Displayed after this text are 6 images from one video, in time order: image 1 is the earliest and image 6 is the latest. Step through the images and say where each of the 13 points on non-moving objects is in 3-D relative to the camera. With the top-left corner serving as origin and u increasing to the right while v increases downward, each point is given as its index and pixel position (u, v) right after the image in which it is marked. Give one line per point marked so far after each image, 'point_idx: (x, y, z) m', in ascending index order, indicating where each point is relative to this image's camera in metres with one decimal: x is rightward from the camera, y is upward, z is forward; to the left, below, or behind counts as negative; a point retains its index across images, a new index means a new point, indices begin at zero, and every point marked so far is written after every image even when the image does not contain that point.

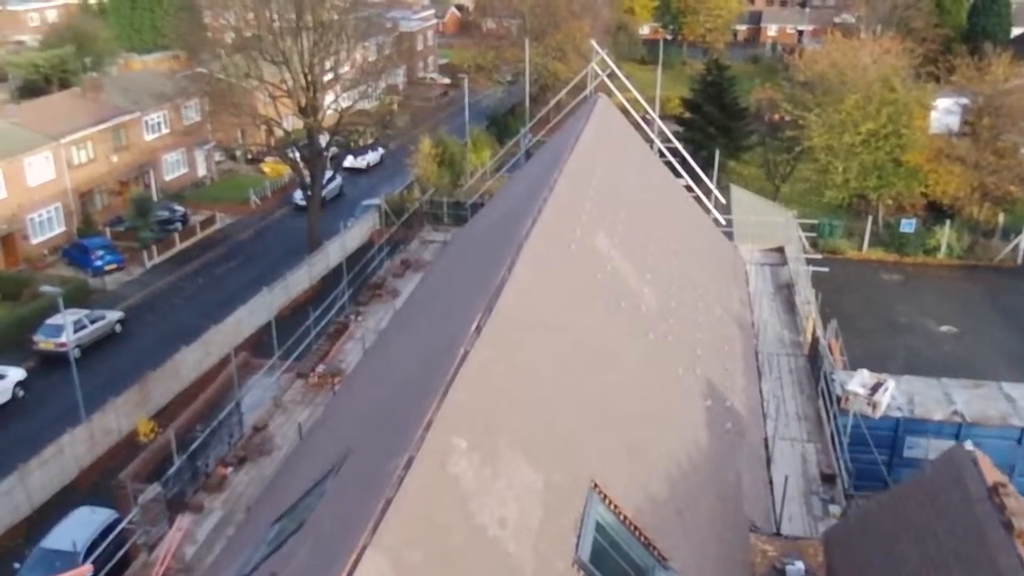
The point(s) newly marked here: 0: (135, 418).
0: (-6.2, -2.1, +16.1) m
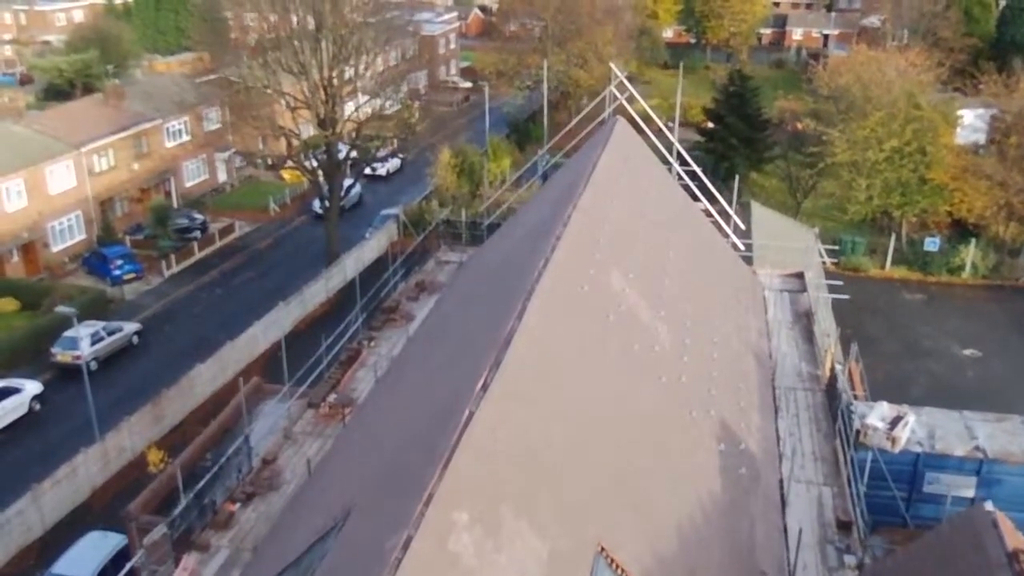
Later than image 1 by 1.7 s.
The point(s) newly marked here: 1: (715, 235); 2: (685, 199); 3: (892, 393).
0: (-6.0, -2.4, +16.1) m
1: (+3.1, +0.8, +14.7) m
2: (+2.6, +1.3, +14.7) m
3: (+7.1, -2.0, +18.1) m
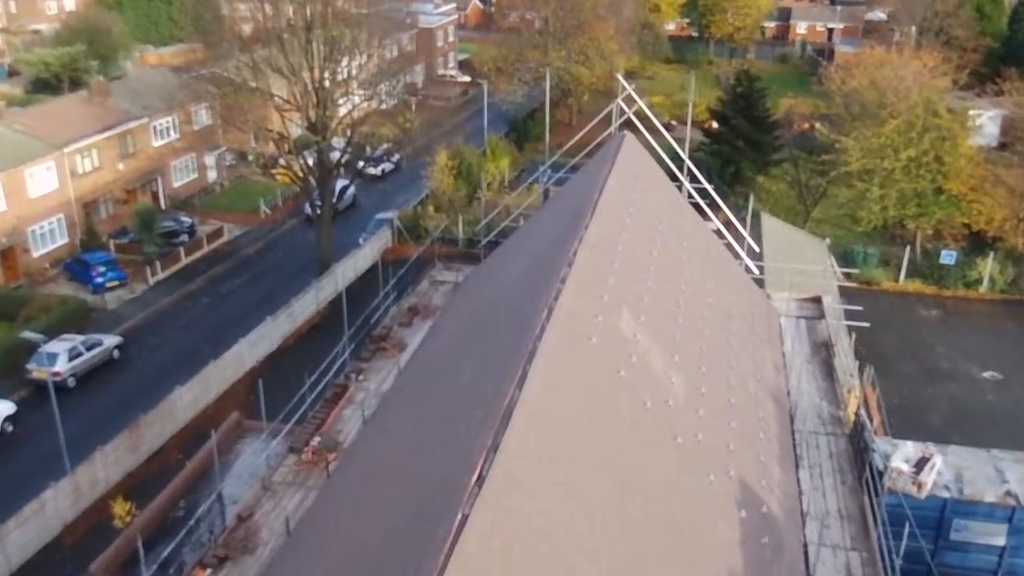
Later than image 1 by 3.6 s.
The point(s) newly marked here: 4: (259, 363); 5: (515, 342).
0: (-6.0, -2.8, +15.2) m
1: (+3.1, +0.4, +13.7) m
2: (+2.6, +0.9, +13.8) m
3: (+7.1, -2.4, +17.2) m
4: (-5.0, -1.5, +19.3) m
5: (0.0, -0.5, +8.2) m
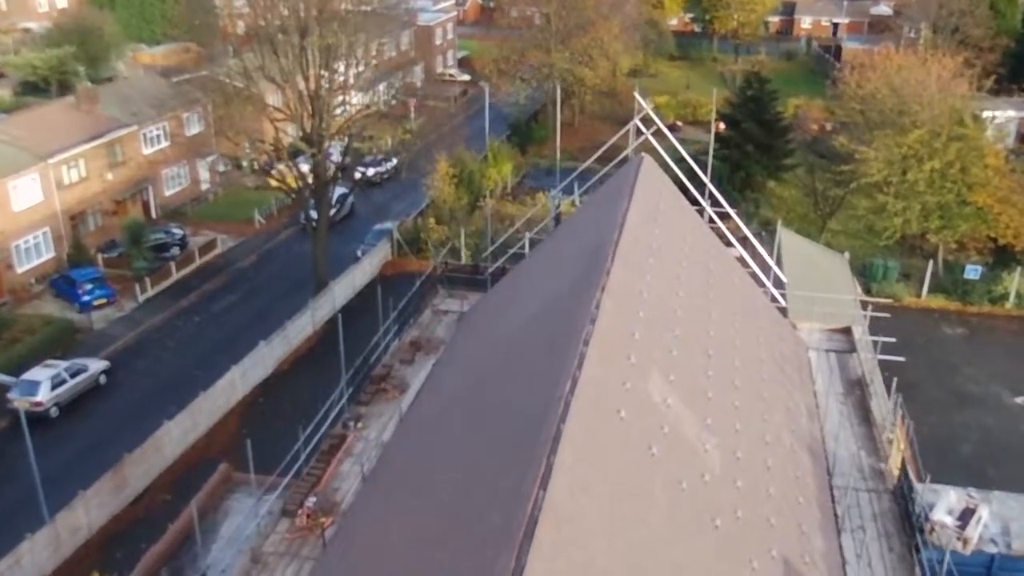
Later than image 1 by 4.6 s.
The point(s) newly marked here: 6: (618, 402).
0: (-5.9, -3.2, +14.2) m
1: (+3.2, -0.1, +12.8) m
2: (+2.7, +0.5, +12.8) m
3: (+7.2, -2.8, +16.2) m
4: (-4.9, -1.9, +18.3) m
5: (+0.2, -1.0, +7.3) m
6: (+0.8, -0.9, +7.6) m
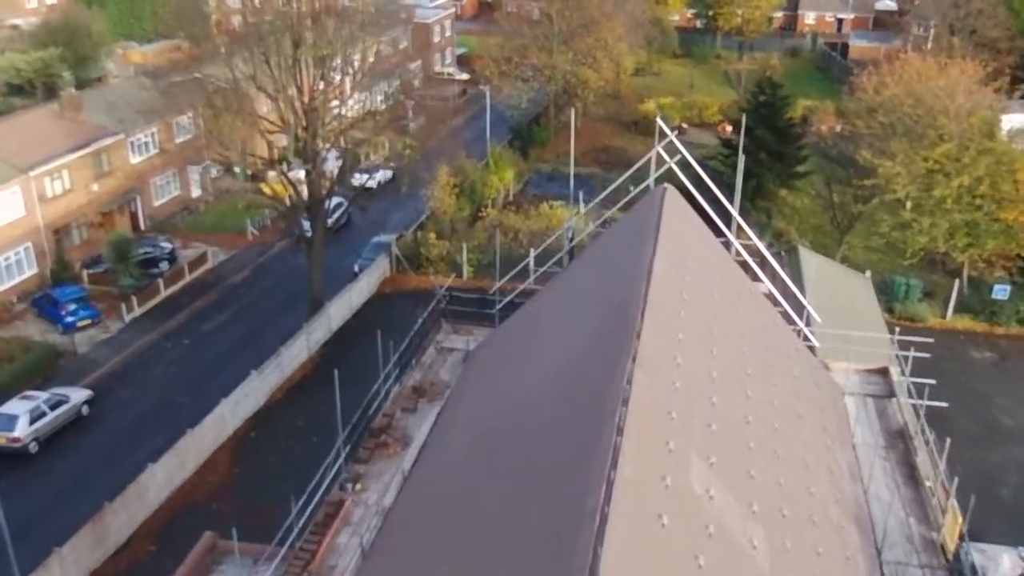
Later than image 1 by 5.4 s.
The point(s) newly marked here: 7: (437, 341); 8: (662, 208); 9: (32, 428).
0: (-5.8, -3.7, +13.2) m
1: (+3.3, -0.6, +11.7) m
2: (+2.9, 0.0, +11.8) m
3: (+7.3, -3.2, +15.2) m
4: (-4.8, -2.4, +17.3) m
5: (+0.3, -1.5, +6.2) m
6: (+1.0, -1.5, +6.6) m
7: (-1.1, -0.8, +13.8) m
8: (+1.7, +0.9, +11.1) m
9: (-8.5, -2.5, +17.1) m
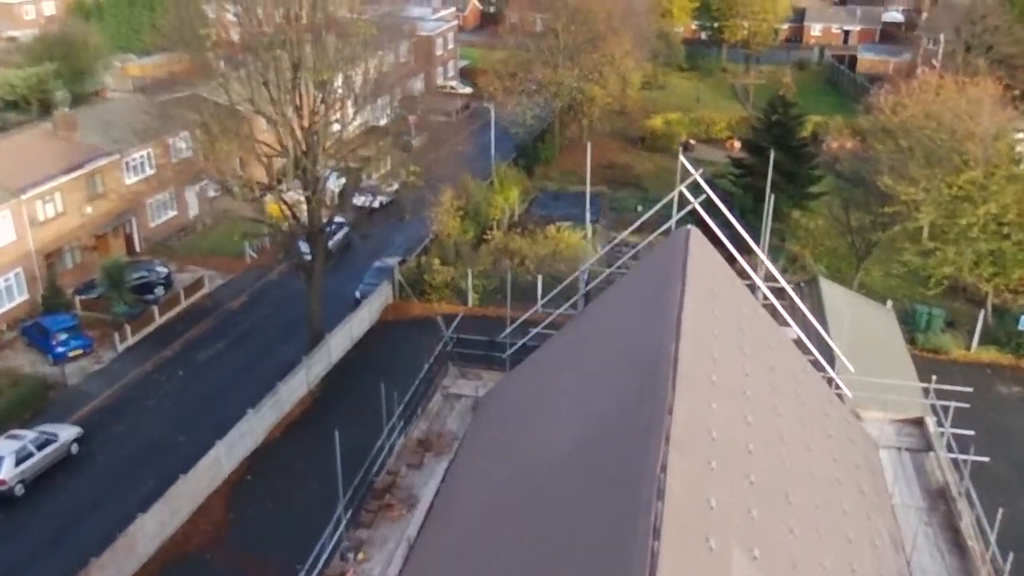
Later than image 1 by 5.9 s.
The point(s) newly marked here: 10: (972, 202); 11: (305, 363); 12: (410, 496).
0: (-5.6, -4.3, +12.4) m
1: (+3.5, -1.1, +10.9) m
2: (+3.0, -0.6, +11.0) m
3: (+7.5, -3.8, +14.4) m
4: (-4.6, -3.0, +16.5) m
5: (+0.5, -2.1, +5.5) m
6: (+1.1, -2.0, +5.8) m
7: (-0.9, -1.3, +13.1) m
8: (+1.9, +0.4, +10.4) m
9: (-8.3, -3.0, +16.3) m
10: (+9.2, +1.8, +19.6) m
11: (-4.0, -1.4, +18.5) m
12: (-1.2, -2.3, +10.9) m
